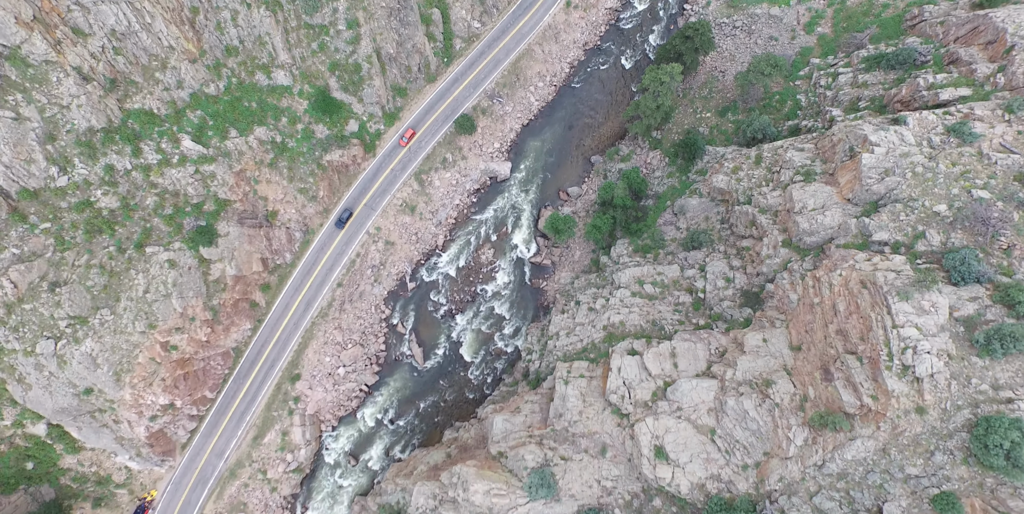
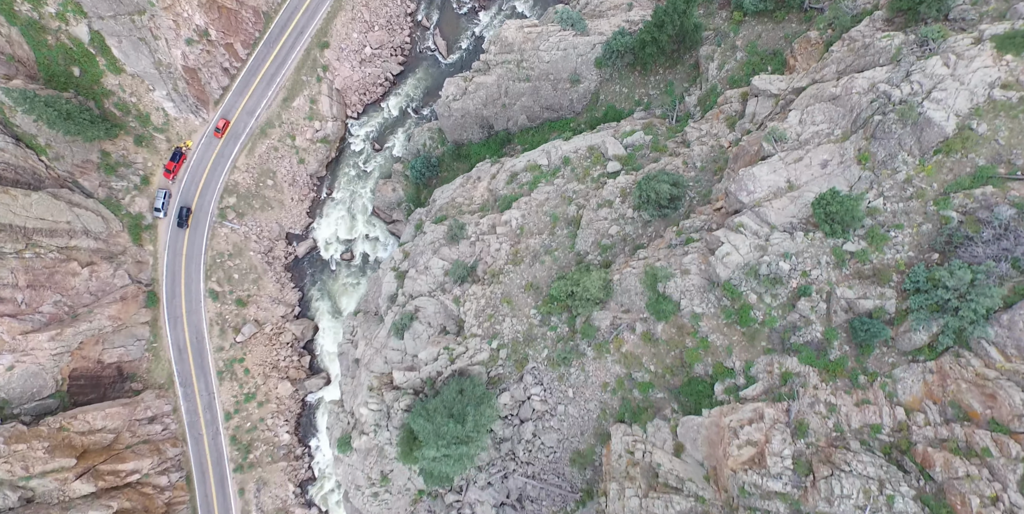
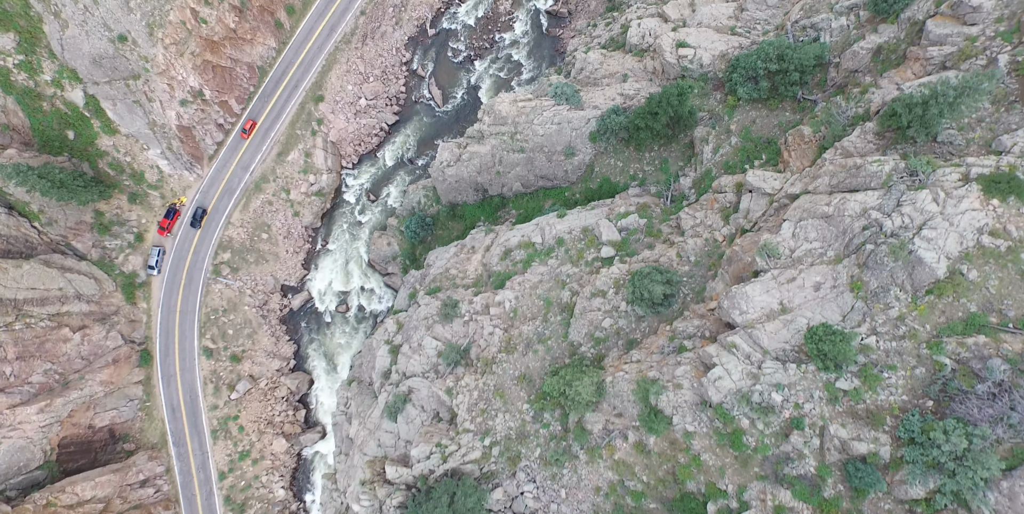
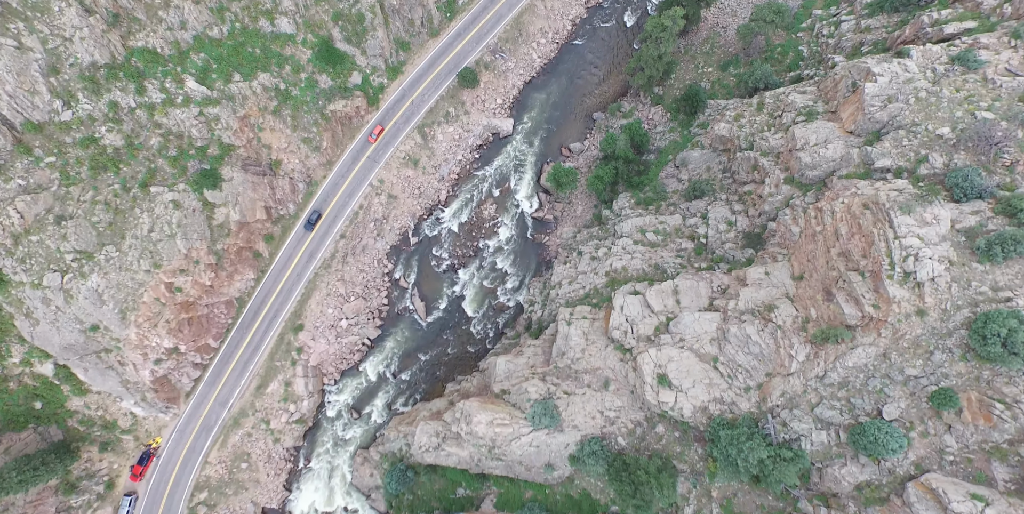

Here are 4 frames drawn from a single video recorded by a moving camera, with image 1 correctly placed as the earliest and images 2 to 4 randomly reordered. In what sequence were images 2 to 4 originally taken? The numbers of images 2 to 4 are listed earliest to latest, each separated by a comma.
4, 3, 2
